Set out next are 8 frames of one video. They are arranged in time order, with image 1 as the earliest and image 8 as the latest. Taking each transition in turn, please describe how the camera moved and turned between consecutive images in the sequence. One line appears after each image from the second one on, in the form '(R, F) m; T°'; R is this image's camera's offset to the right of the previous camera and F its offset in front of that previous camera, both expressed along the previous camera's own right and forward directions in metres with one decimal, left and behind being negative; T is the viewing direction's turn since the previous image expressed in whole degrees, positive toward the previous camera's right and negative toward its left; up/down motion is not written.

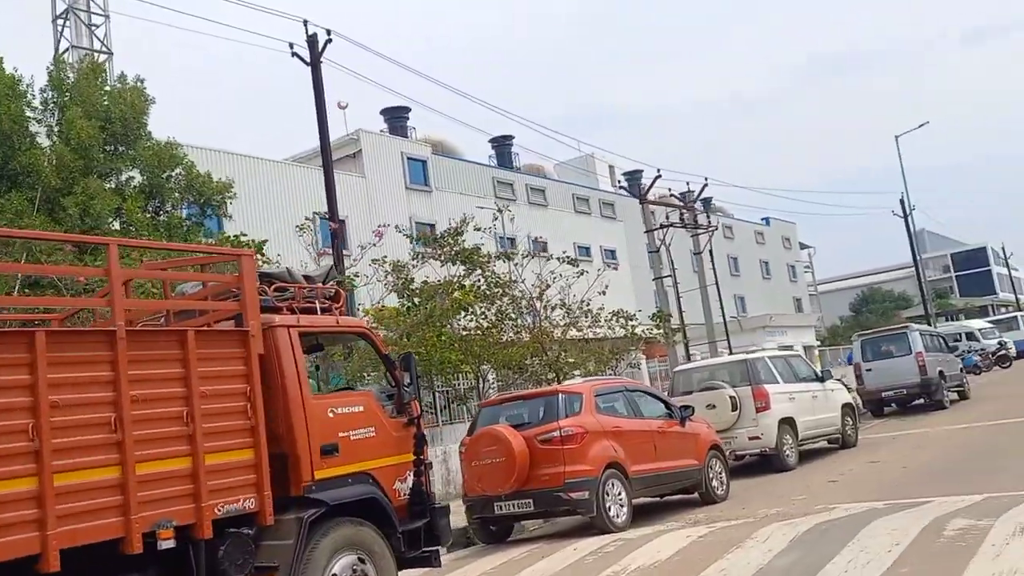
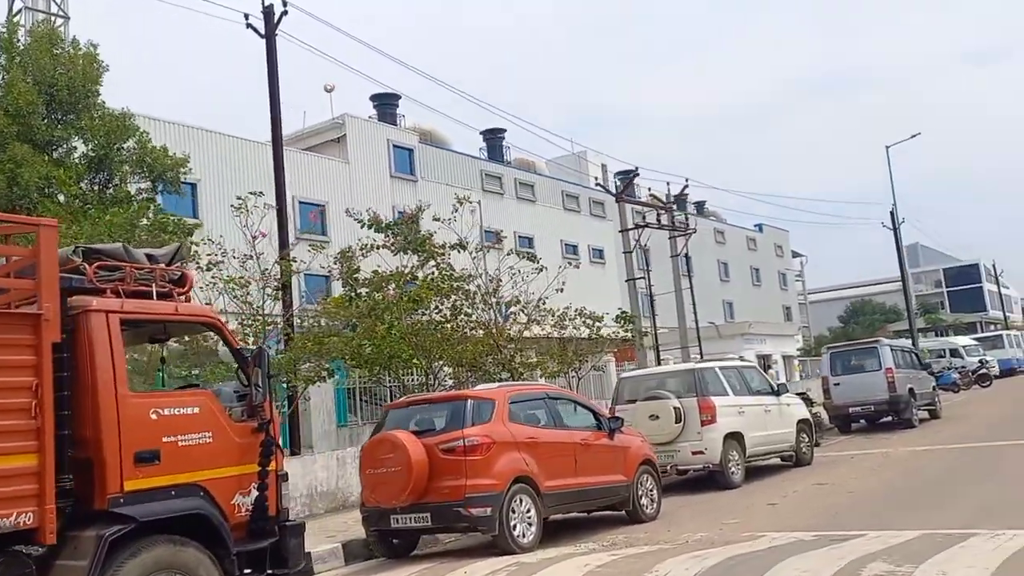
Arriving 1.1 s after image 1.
(+0.8, +0.7) m; 0°
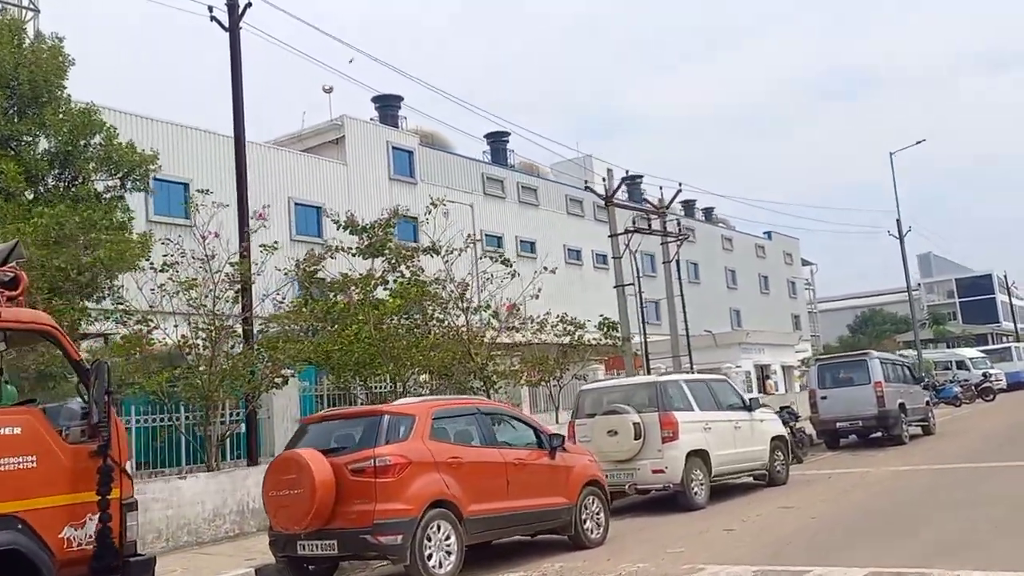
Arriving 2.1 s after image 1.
(+0.8, +0.6) m; -1°
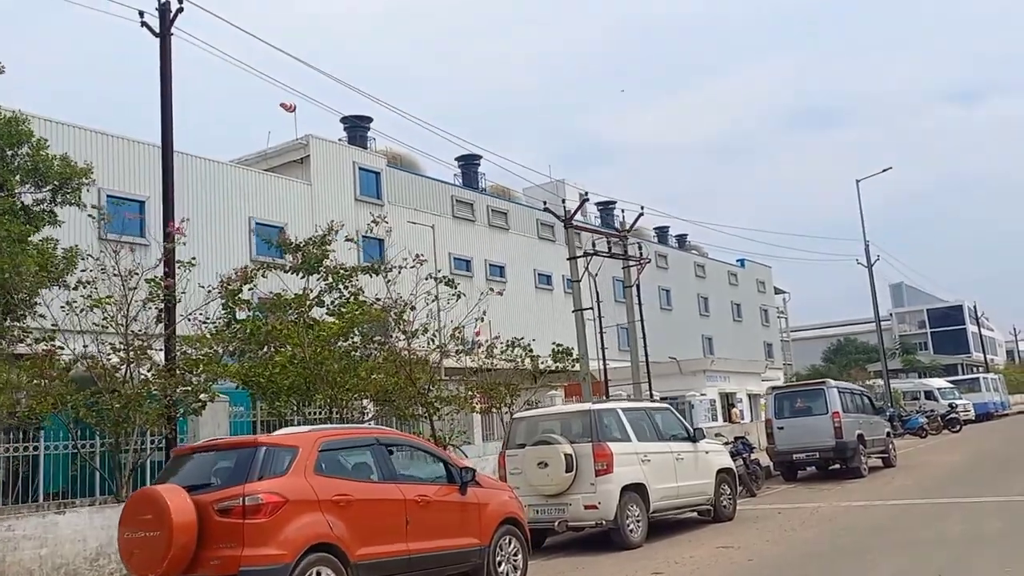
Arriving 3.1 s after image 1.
(+0.6, +0.7) m; +1°
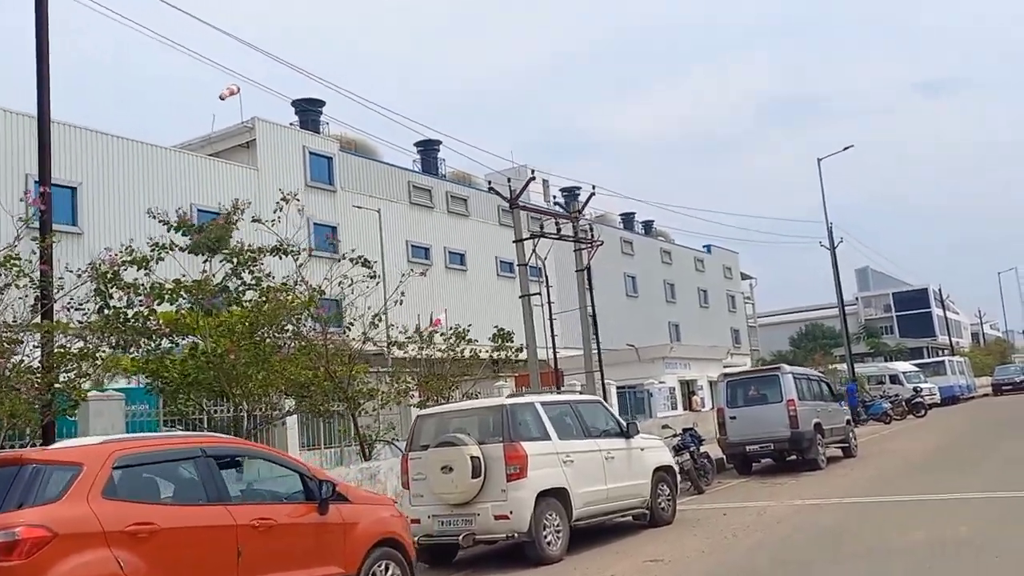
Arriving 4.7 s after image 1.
(+0.8, +1.4) m; +2°
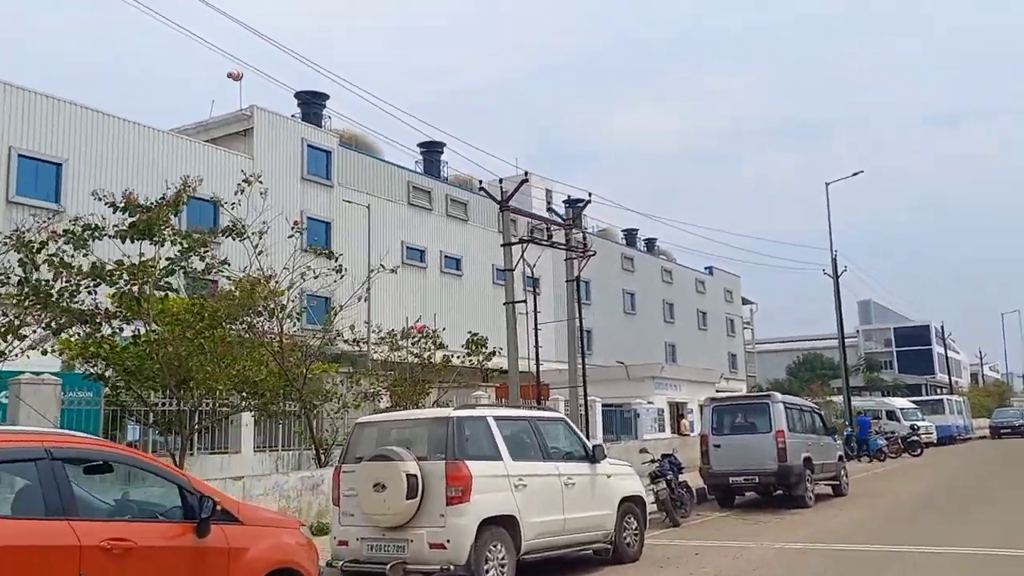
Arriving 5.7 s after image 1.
(+0.4, +1.1) m; 0°
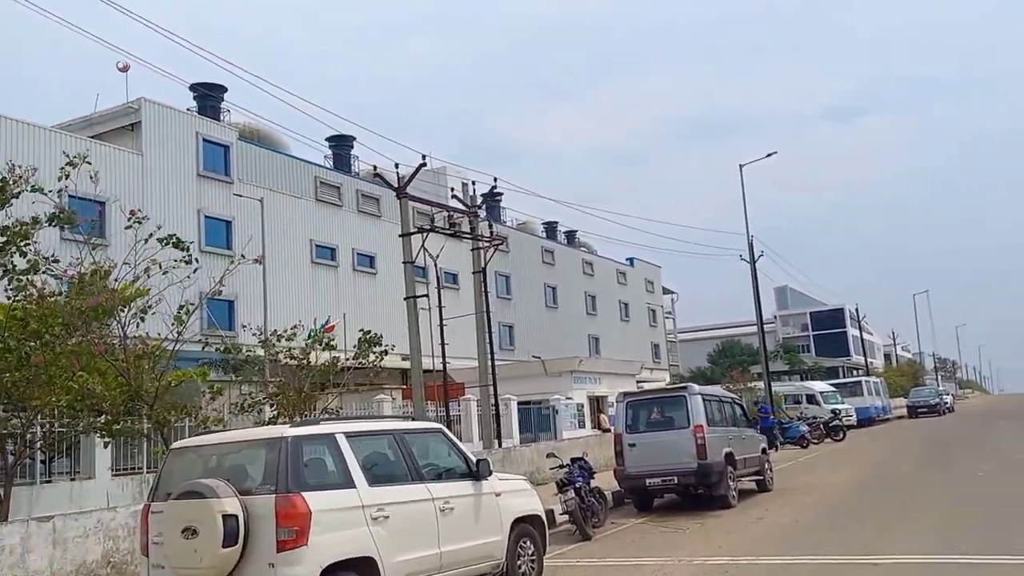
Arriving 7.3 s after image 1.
(+0.6, +1.6) m; +5°
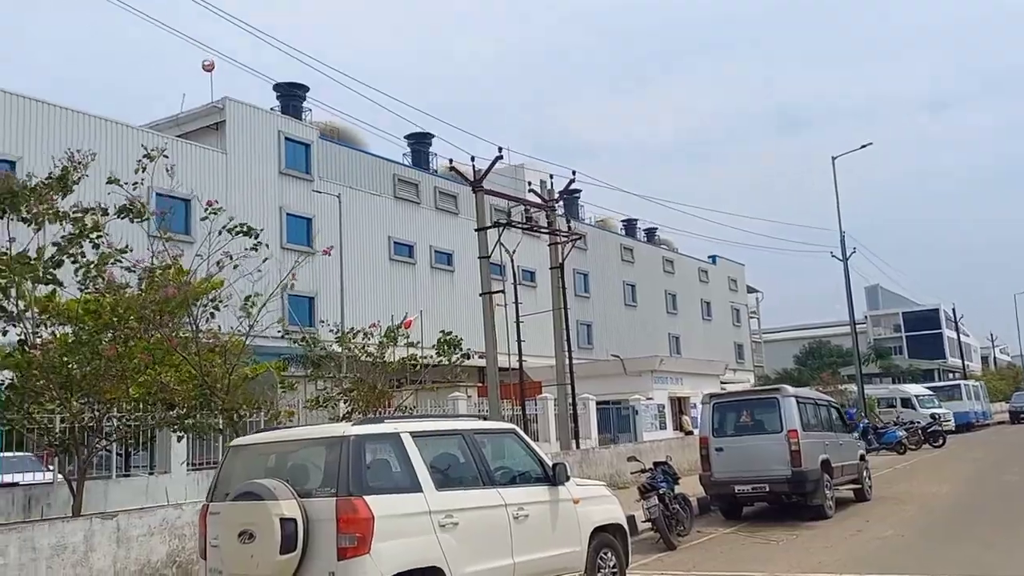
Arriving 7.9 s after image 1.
(0.0, +0.6) m; -5°
